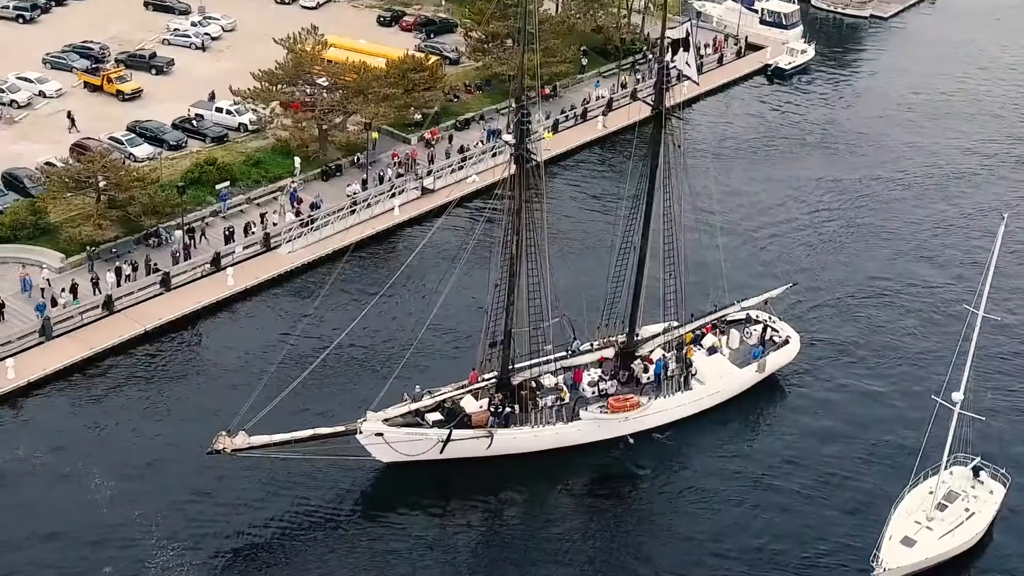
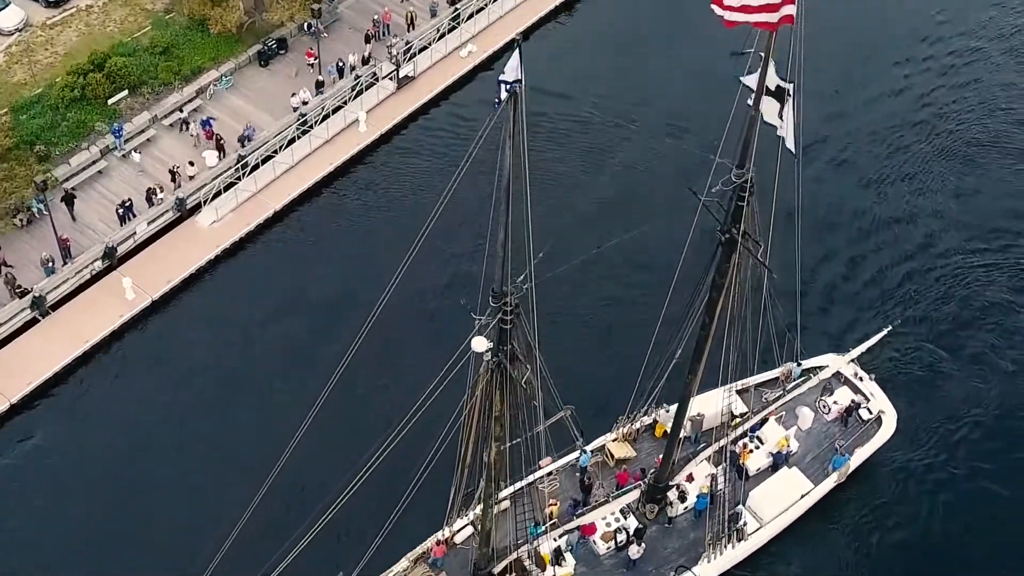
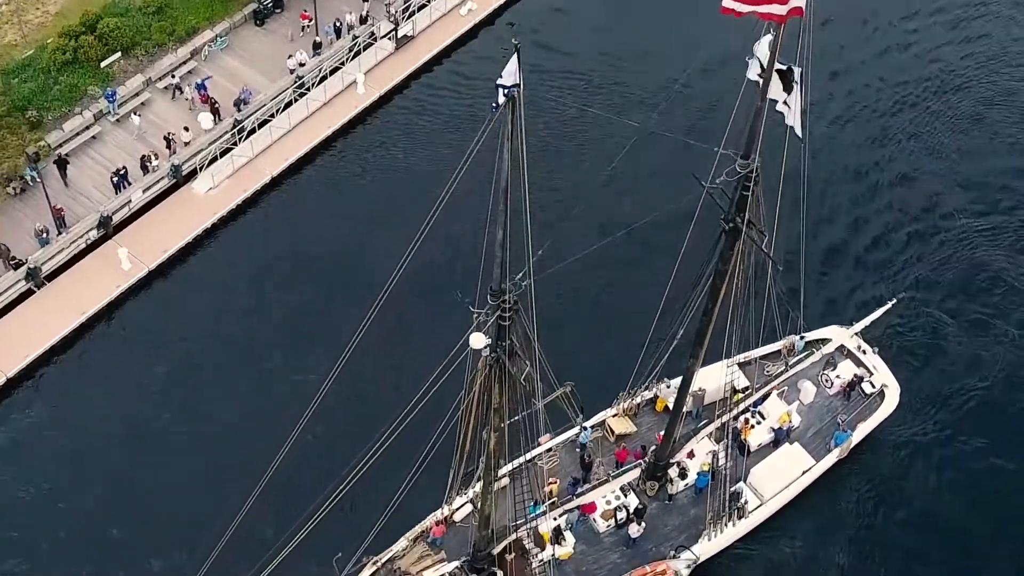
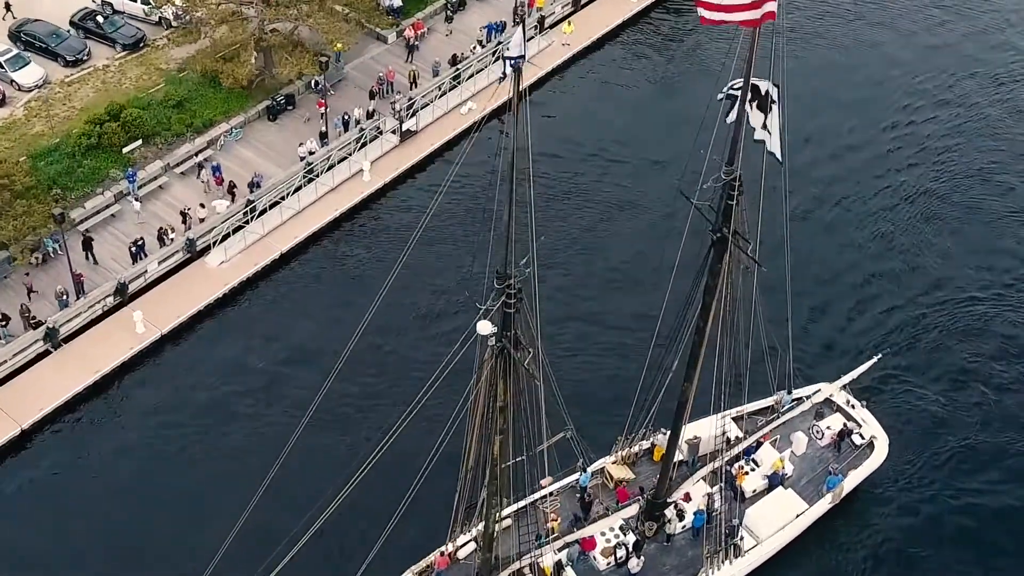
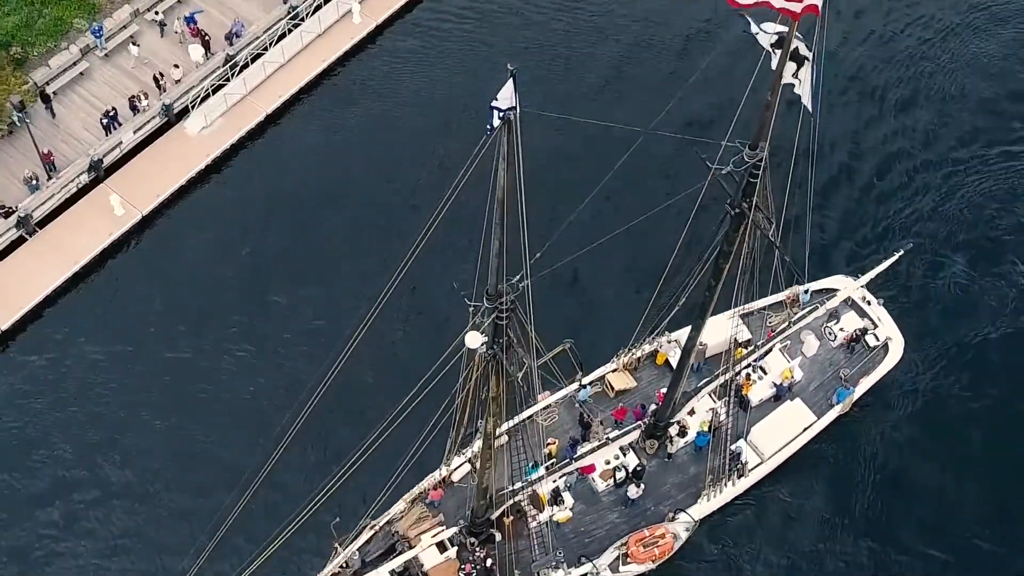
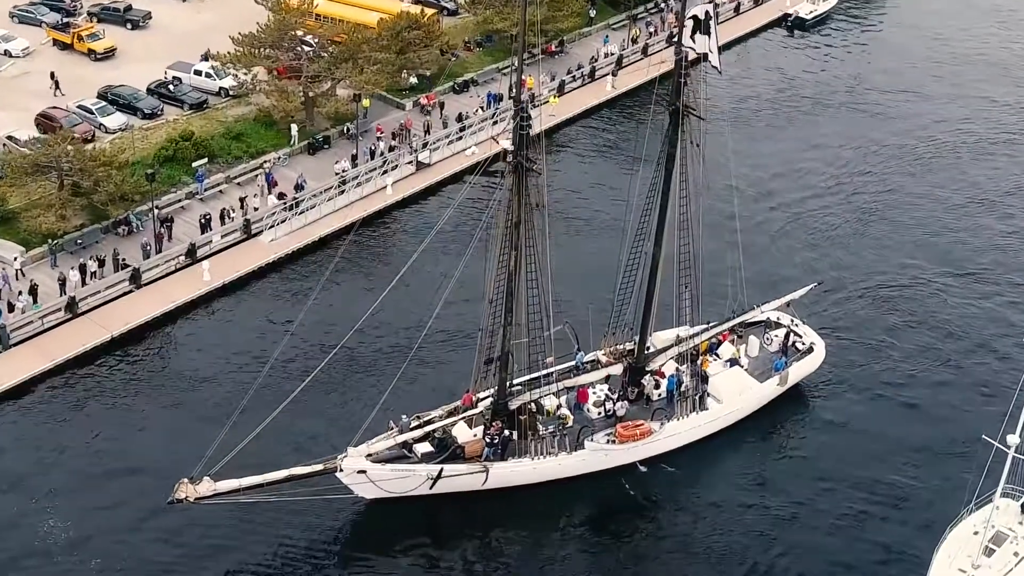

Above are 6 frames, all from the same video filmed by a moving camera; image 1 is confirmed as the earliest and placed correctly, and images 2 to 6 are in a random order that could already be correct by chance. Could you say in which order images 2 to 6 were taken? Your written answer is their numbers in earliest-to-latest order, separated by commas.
6, 4, 2, 3, 5
